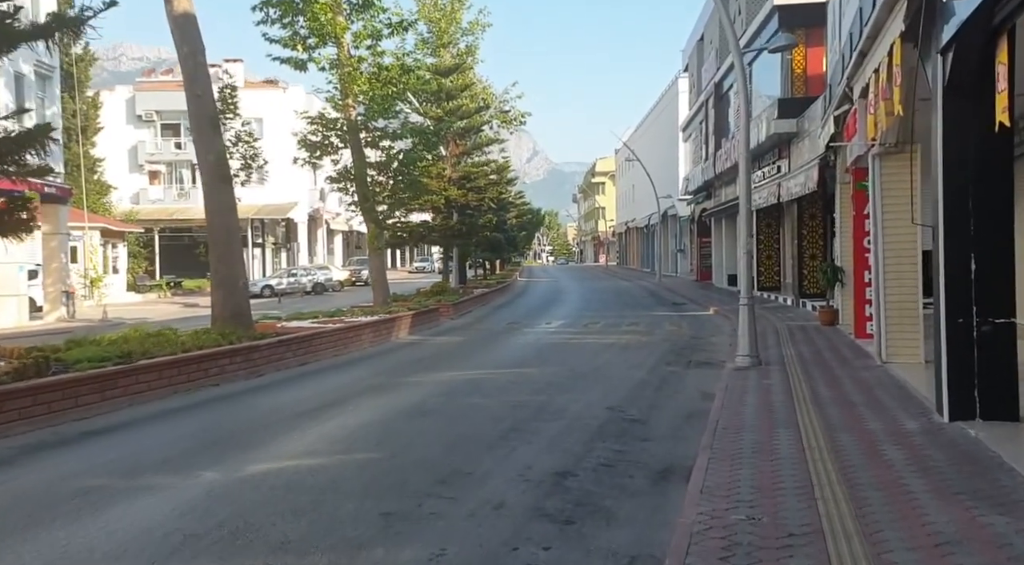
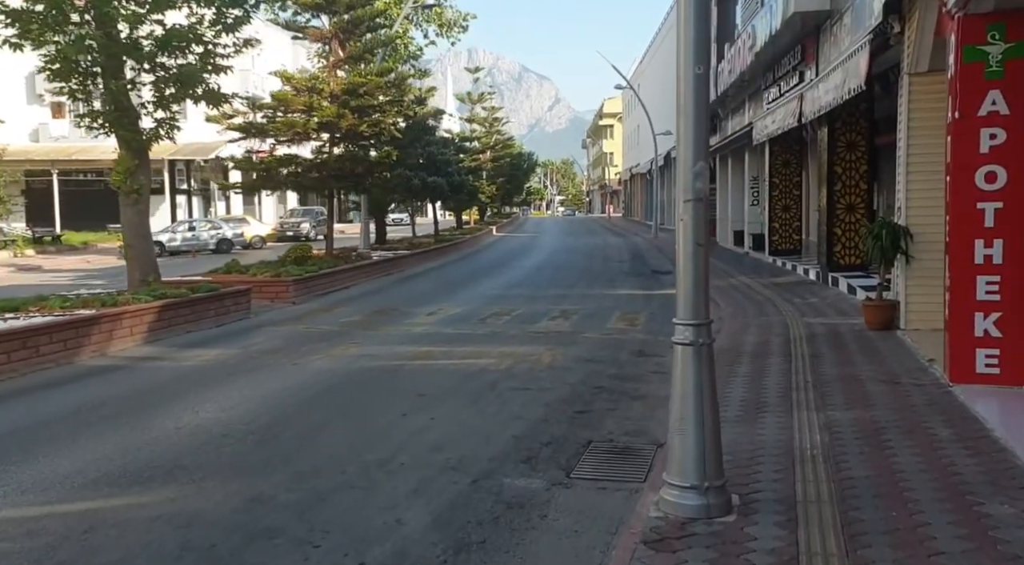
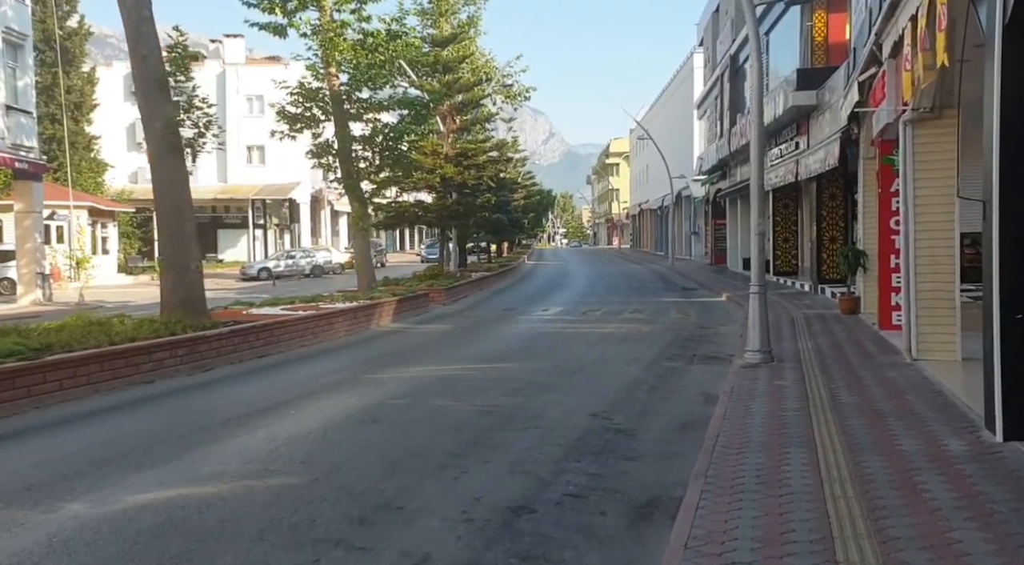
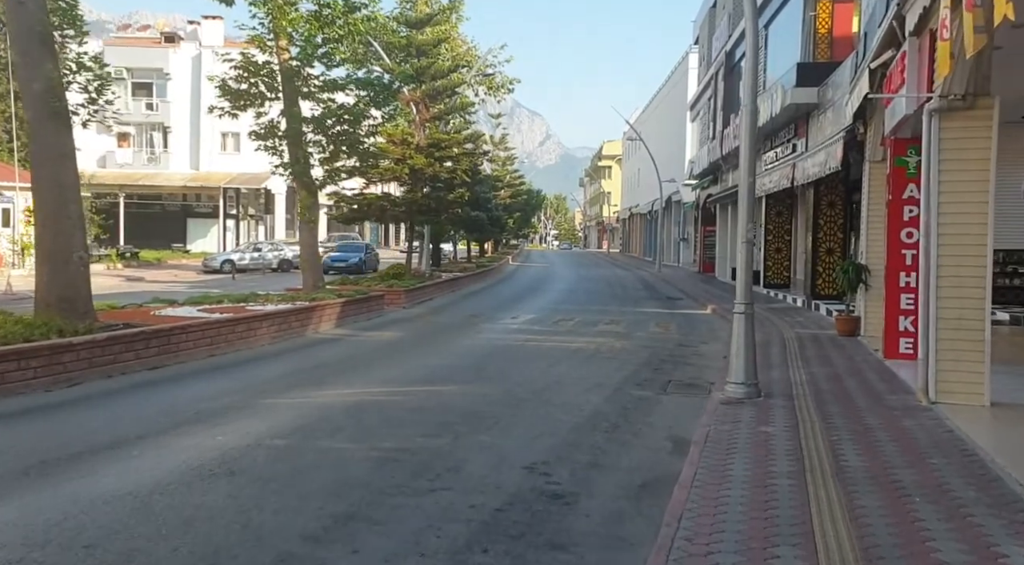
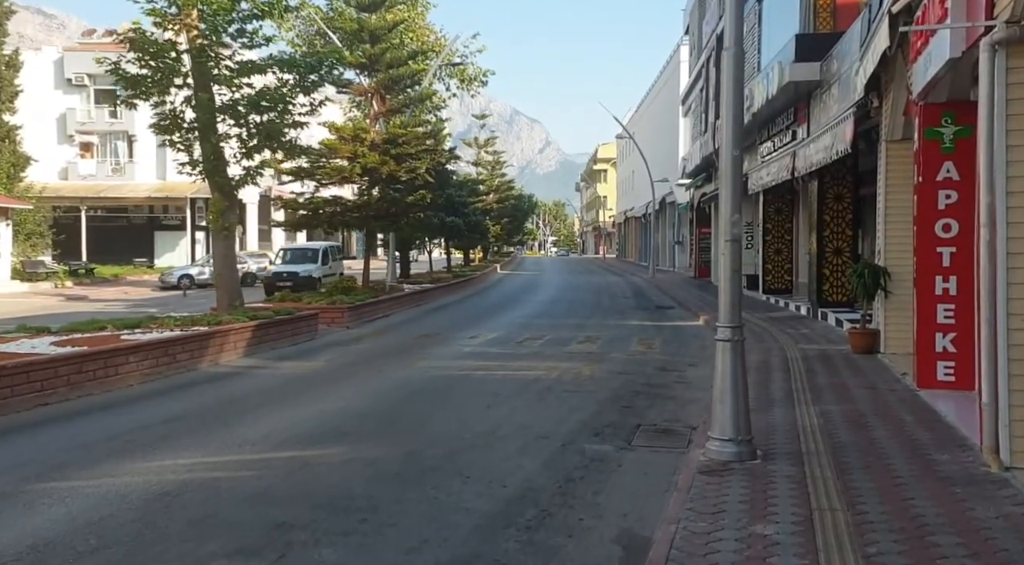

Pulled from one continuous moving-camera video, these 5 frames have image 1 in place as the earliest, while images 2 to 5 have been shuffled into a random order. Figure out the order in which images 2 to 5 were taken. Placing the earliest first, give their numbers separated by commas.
3, 4, 5, 2
